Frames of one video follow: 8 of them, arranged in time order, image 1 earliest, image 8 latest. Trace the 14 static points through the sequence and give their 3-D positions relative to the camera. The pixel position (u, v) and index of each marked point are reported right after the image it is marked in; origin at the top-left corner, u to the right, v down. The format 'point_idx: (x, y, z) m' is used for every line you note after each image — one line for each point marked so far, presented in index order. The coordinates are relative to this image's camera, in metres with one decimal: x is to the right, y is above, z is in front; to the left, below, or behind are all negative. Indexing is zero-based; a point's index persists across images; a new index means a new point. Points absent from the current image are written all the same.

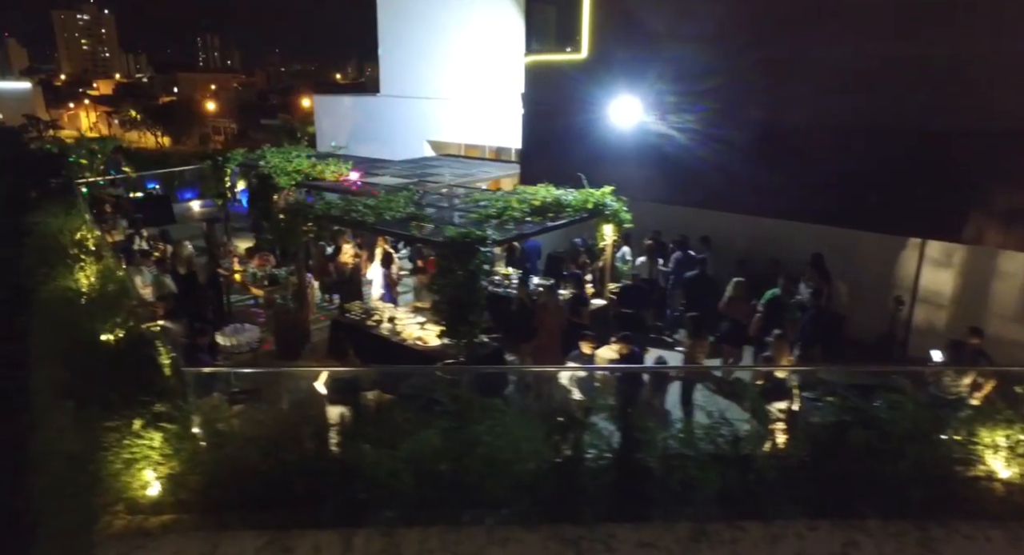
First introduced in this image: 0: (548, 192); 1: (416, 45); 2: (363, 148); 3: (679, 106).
0: (+0.6, +1.1, +6.8) m
1: (-1.9, +6.2, +13.7) m
2: (-4.1, +3.6, +14.2) m
3: (+2.8, +2.5, +7.6) m
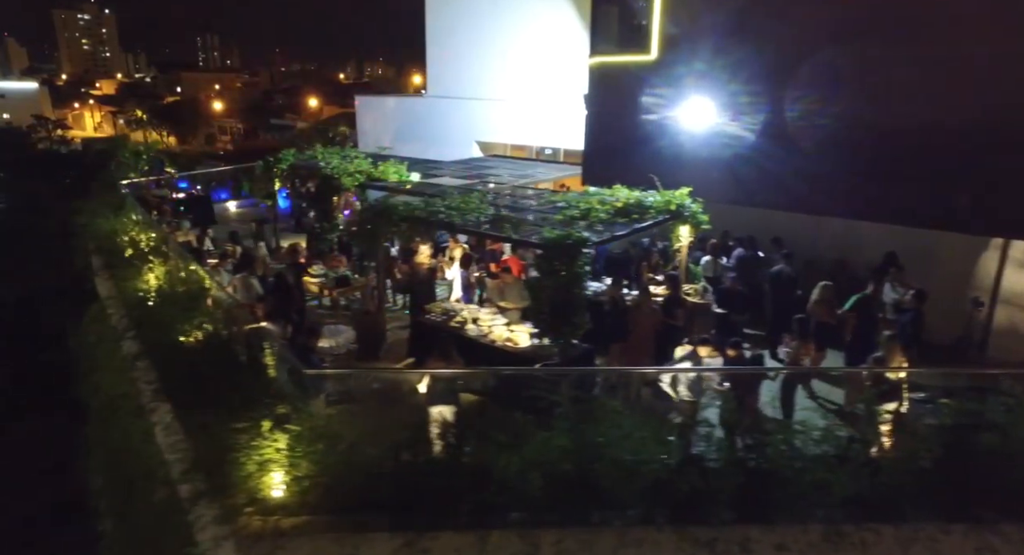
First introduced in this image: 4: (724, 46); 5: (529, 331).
0: (+1.6, +1.1, +6.8) m
1: (-0.8, +6.2, +13.7) m
2: (-3.0, +3.6, +14.3) m
3: (+3.7, +2.5, +7.6) m
4: (+3.4, +3.5, +7.7) m
5: (+0.3, -0.7, +6.0) m
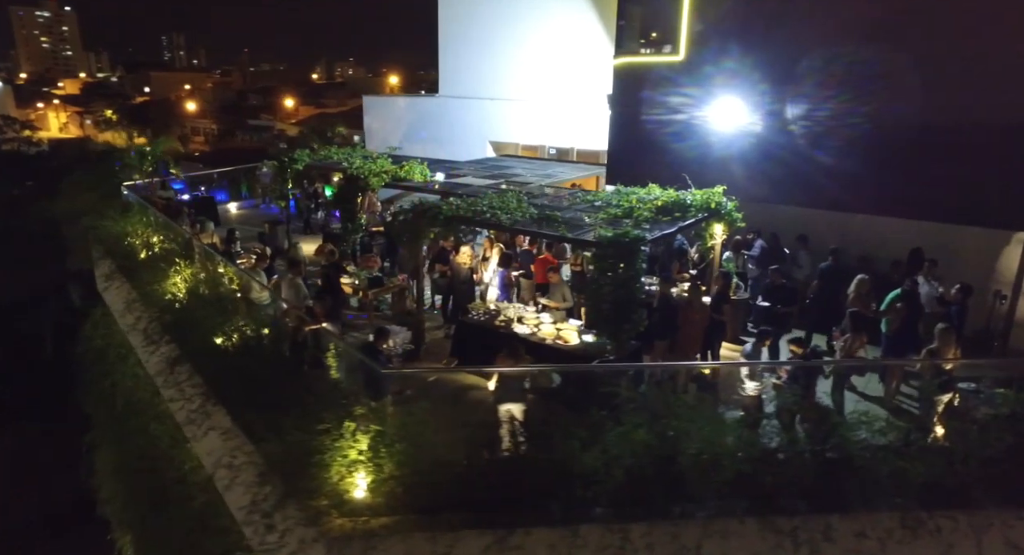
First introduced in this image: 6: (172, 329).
0: (+2.1, +1.1, +6.8) m
1: (-0.6, +6.2, +13.7) m
2: (-2.7, +3.6, +14.2) m
3: (+4.2, +2.6, +7.7) m
4: (+3.8, +3.6, +7.8) m
5: (+0.9, -0.6, +6.0) m
6: (-4.3, -0.6, +6.5) m
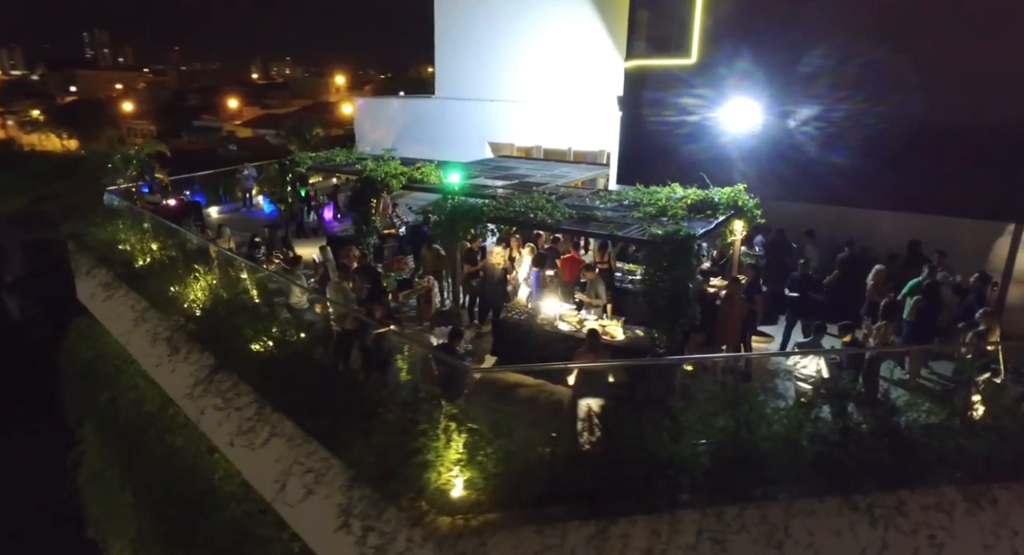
0: (+2.5, +1.2, +7.1) m
1: (-0.8, +6.2, +13.8) m
2: (-2.9, +3.5, +14.1) m
3: (+4.5, +2.7, +8.1) m
4: (+4.1, +3.6, +8.1) m
5: (+1.4, -0.6, +6.2) m
6: (-3.8, -0.7, +6.3) m
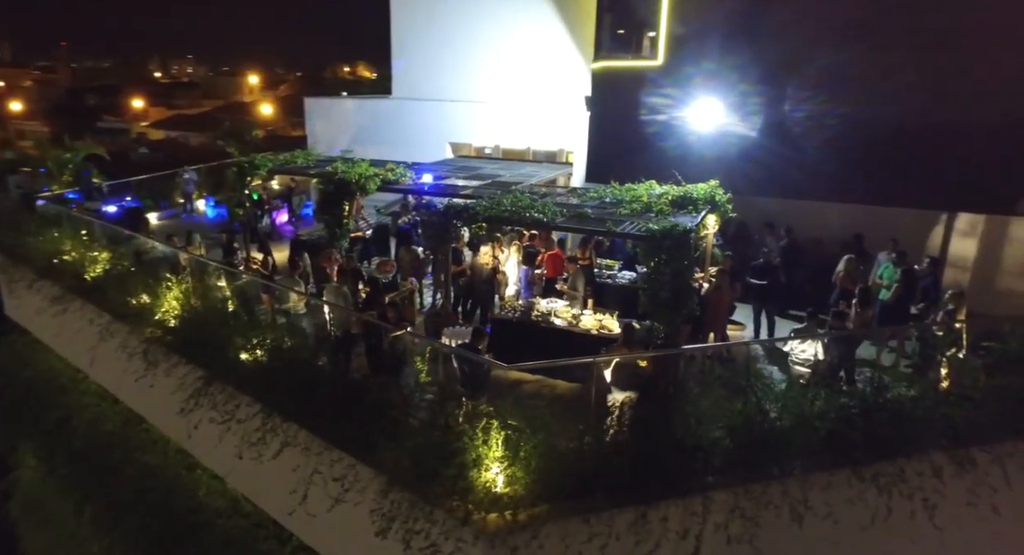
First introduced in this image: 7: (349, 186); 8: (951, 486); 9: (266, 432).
0: (+2.3, +1.3, +7.4) m
1: (-1.8, +6.2, +13.7) m
2: (-3.9, +3.4, +13.8) m
3: (+4.1, +2.8, +8.6) m
4: (+3.7, +3.8, +8.6) m
5: (+1.3, -0.5, +6.4) m
6: (-3.8, -0.8, +5.9) m
7: (-2.8, +1.5, +8.6) m
8: (+3.6, -1.7, +4.2) m
9: (-2.2, -1.4, +4.6) m
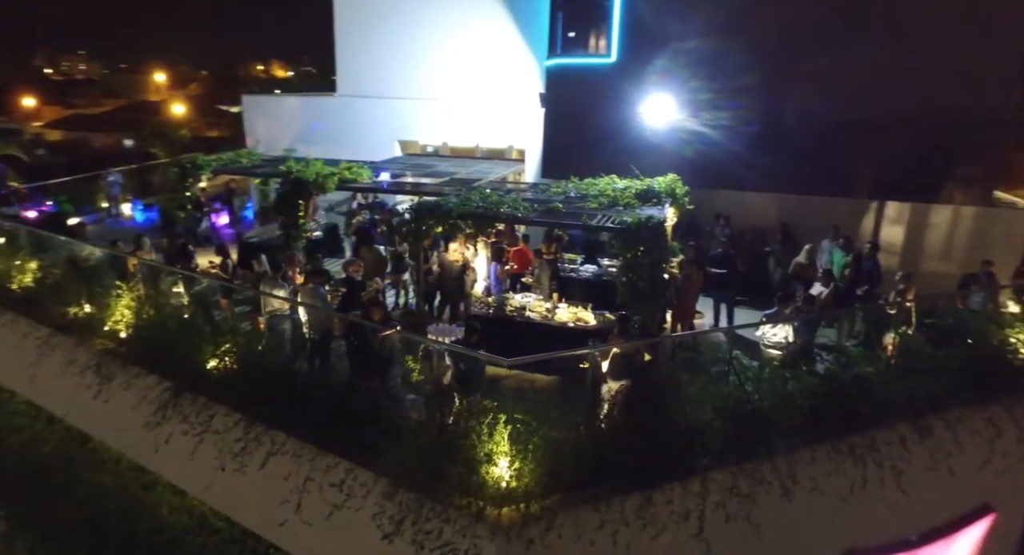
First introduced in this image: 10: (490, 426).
0: (+1.8, +1.4, +7.6) m
1: (-3.1, +6.1, +13.4) m
2: (-5.1, +3.3, +13.3) m
3: (+3.5, +3.0, +9.0) m
4: (+3.0, +4.0, +9.0) m
5: (+1.0, -0.4, +6.5) m
6: (-4.0, -0.9, +5.5) m
7: (-3.4, +1.5, +8.3) m
8: (+3.6, -1.6, +4.6) m
9: (-2.3, -1.4, +4.4) m
10: (-0.2, -1.0, +3.6) m
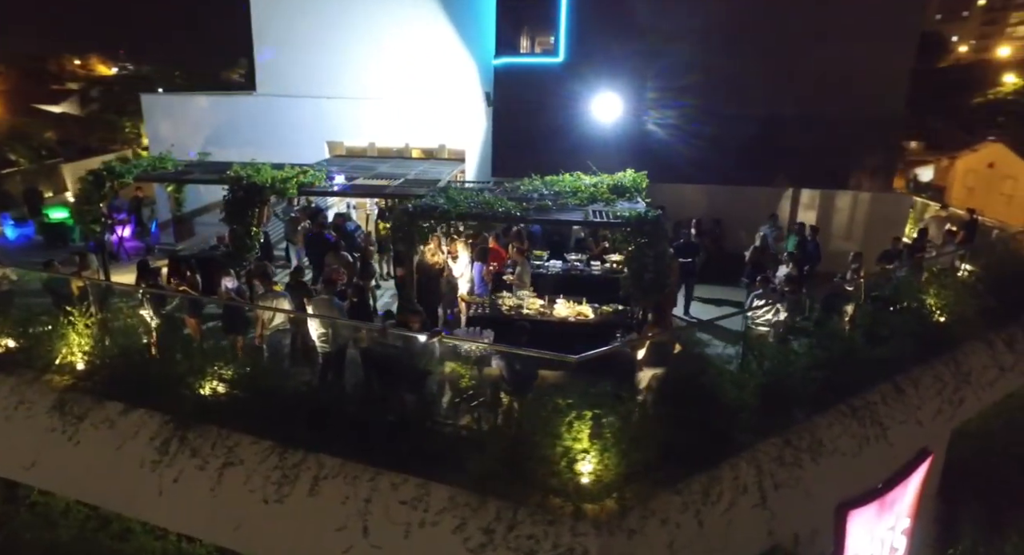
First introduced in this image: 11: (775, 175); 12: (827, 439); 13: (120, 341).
0: (+1.5, +1.5, +7.9) m
1: (-4.7, +5.9, +12.6) m
2: (-6.5, +3.0, +12.2) m
3: (+2.7, +3.2, +9.6) m
4: (+2.2, +4.1, +9.5) m
5: (+1.0, -0.4, +6.7) m
6: (-3.8, -1.1, +4.7) m
7: (-3.8, +1.3, +7.6) m
8: (+3.9, -1.3, +5.3) m
9: (-1.8, -1.6, +4.0) m
10: (+0.4, -1.0, +3.6) m
11: (+5.2, +2.0, +9.9) m
12: (+2.9, -1.5, +4.7) m
13: (-3.8, -0.6, +5.0) m
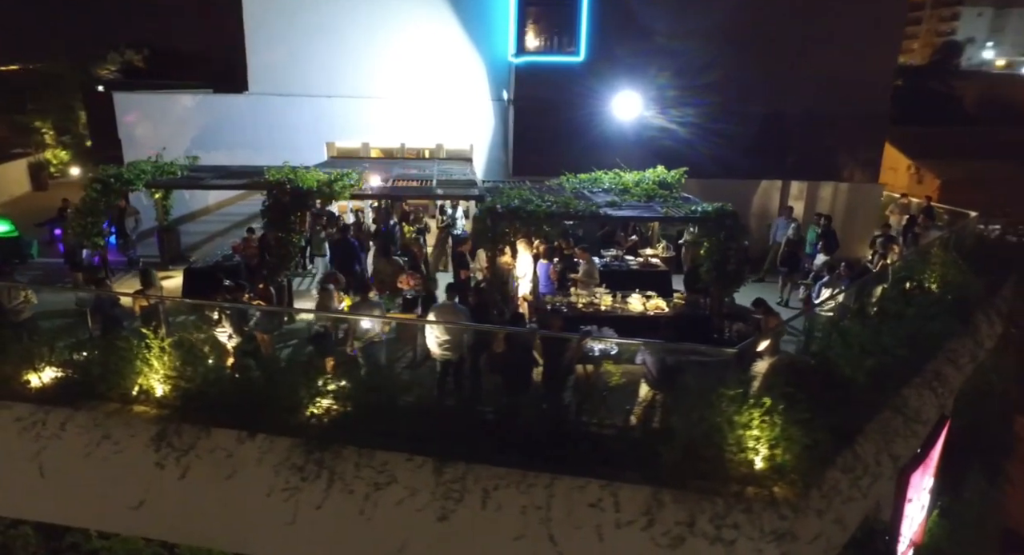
0: (+2.2, +1.6, +8.1) m
1: (-4.7, +5.8, +12.0) m
2: (-6.3, +2.8, +11.4) m
3: (+3.1, +3.4, +9.9) m
4: (+2.6, +4.3, +9.7) m
5: (+1.9, -0.3, +6.8) m
6: (-2.6, -1.2, +4.4) m
7: (-3.0, +1.2, +7.2) m
8: (+5.0, -1.1, +5.8) m
9: (-0.5, -1.6, +3.8) m
10: (+1.7, -1.0, +3.7) m
11: (+5.6, +2.2, +10.5) m
12: (+4.1, -1.3, +5.1) m
13: (-2.7, -0.7, +4.6) m
